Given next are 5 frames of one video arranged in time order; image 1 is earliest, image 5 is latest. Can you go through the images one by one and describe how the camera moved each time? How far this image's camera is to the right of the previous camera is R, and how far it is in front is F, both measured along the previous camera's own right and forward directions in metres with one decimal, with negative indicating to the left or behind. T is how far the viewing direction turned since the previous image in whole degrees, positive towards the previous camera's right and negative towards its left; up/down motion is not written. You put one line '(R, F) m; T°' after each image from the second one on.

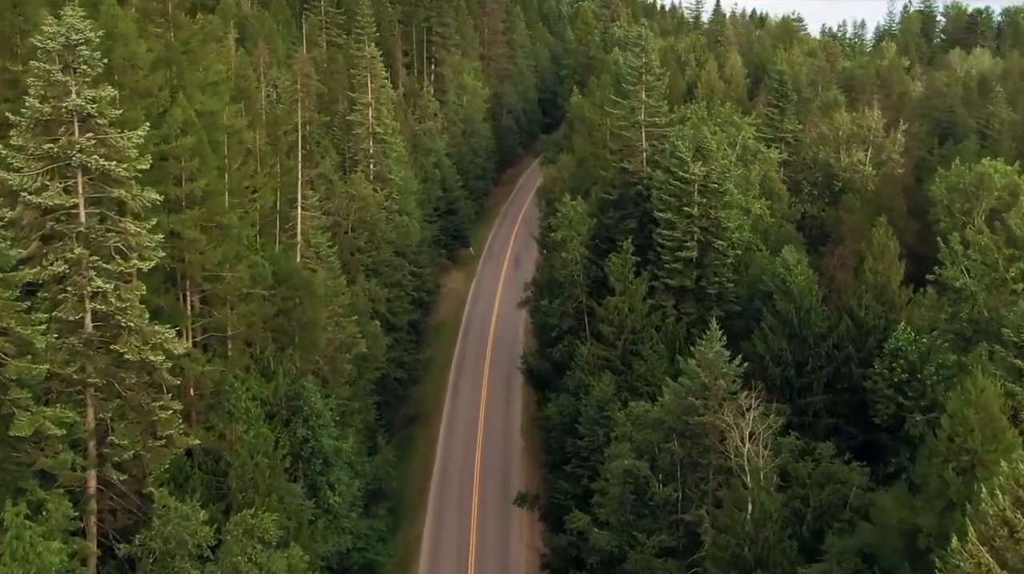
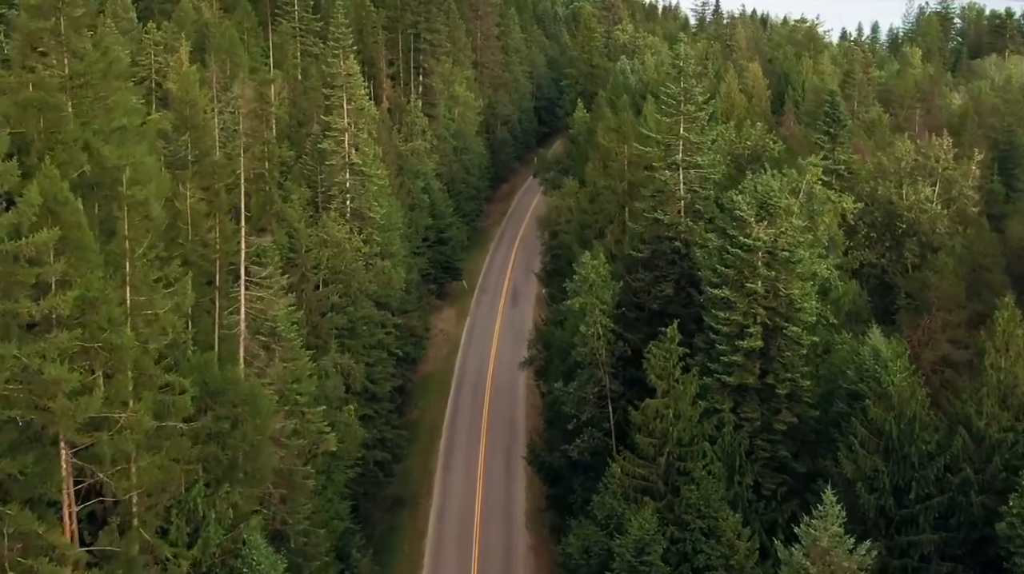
(-0.6, +12.4) m; 0°
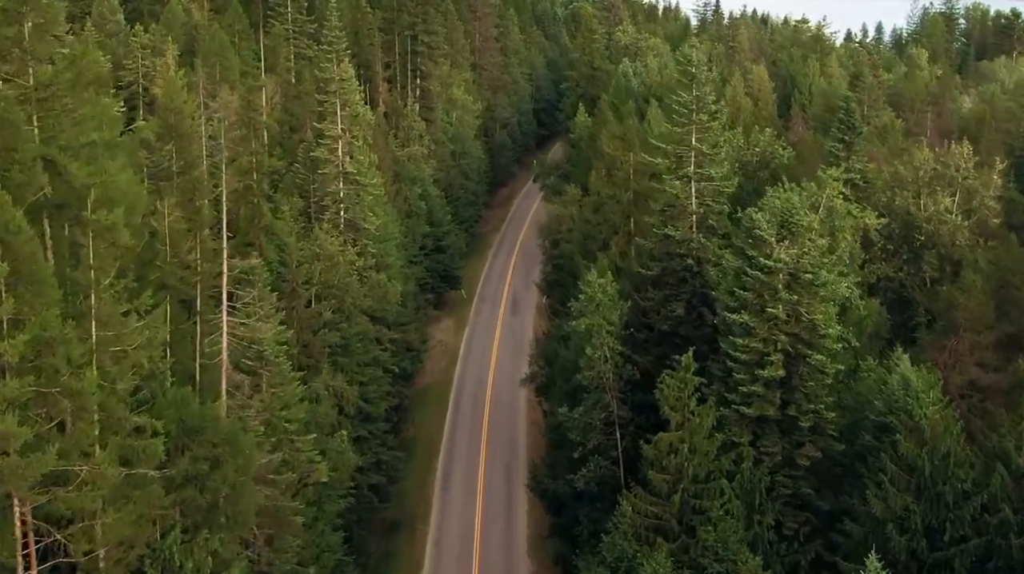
(-0.1, +2.9) m; 0°
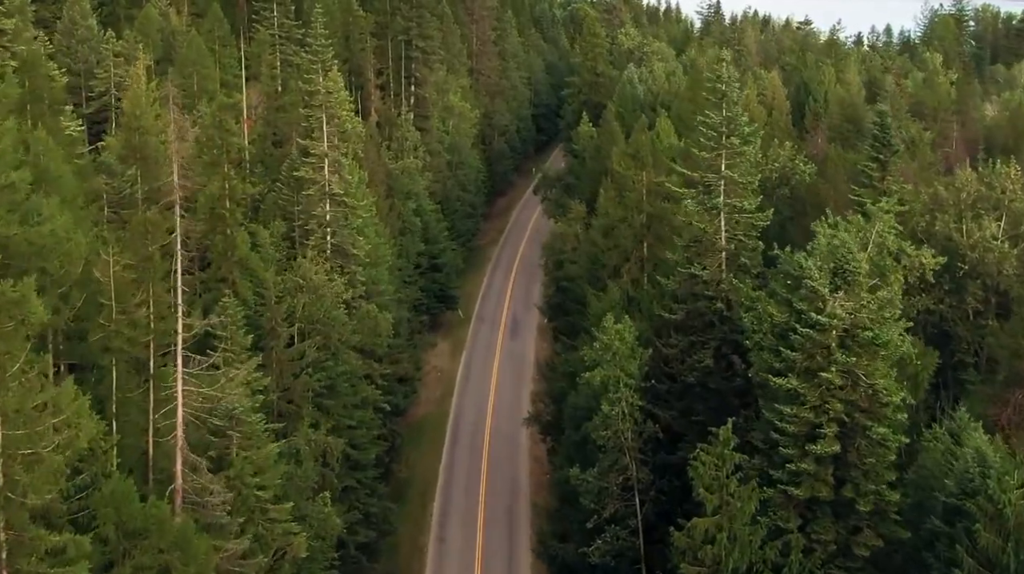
(-0.3, +5.7) m; 0°
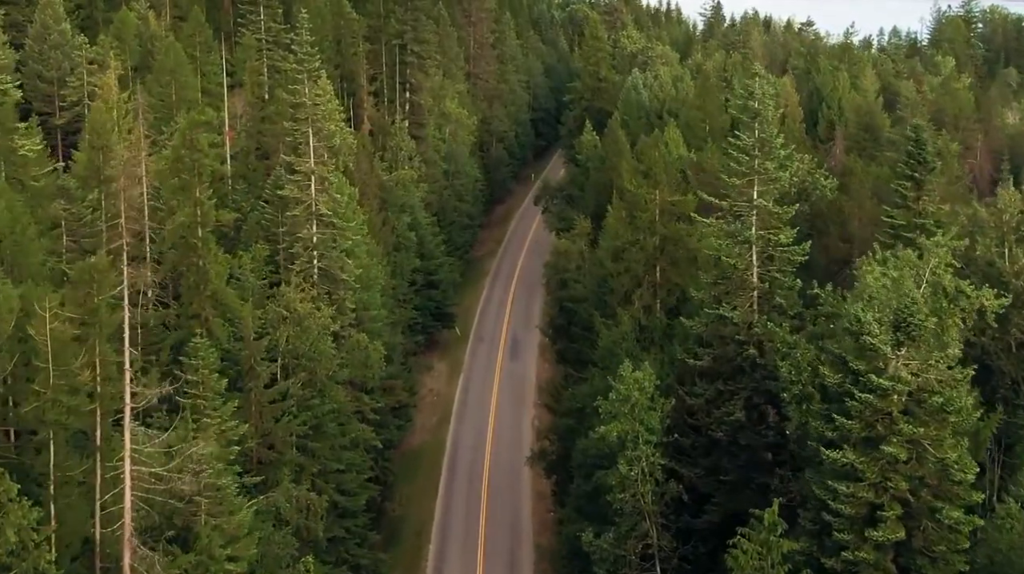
(-0.2, +4.8) m; 0°
